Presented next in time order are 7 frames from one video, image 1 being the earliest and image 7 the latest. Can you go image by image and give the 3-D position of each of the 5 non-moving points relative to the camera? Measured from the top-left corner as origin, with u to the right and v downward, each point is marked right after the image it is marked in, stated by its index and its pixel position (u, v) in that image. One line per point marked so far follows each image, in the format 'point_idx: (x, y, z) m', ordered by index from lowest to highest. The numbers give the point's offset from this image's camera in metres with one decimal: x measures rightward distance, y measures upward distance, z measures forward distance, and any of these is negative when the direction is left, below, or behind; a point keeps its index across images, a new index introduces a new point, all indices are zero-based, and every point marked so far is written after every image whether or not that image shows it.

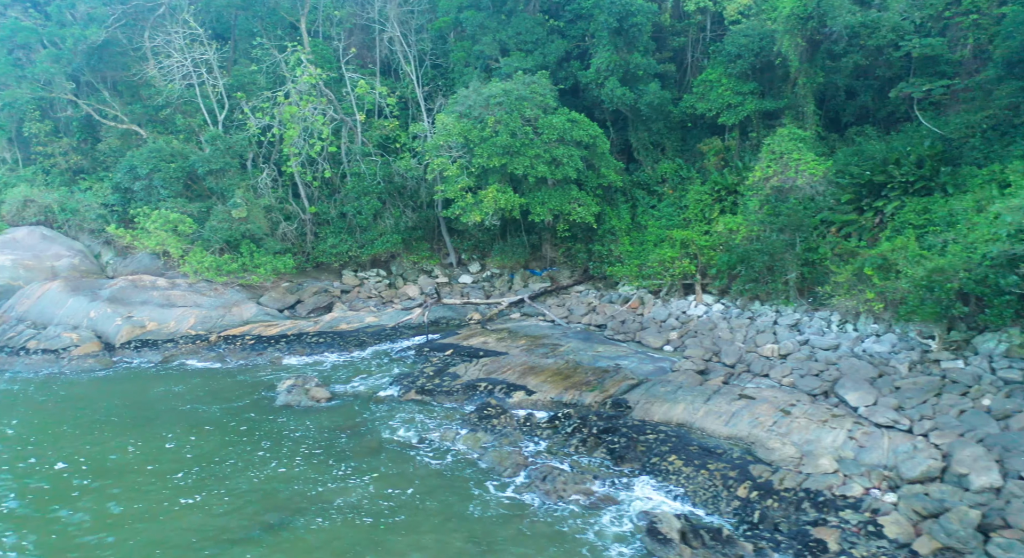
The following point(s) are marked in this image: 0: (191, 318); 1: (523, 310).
0: (-8.1, -1.0, +17.0) m
1: (+0.3, -0.9, +19.5) m
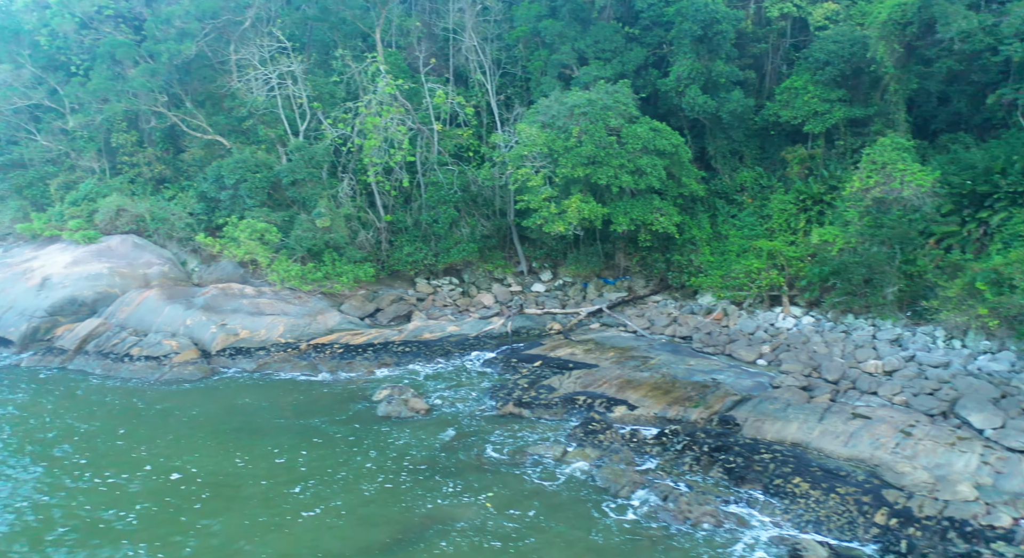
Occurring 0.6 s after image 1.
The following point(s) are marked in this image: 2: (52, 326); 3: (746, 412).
0: (-5.9, -1.2, +17.3) m
1: (+2.6, -1.2, +19.3) m
2: (-11.8, -1.2, +17.5) m
3: (+4.1, -2.3, +12.0) m
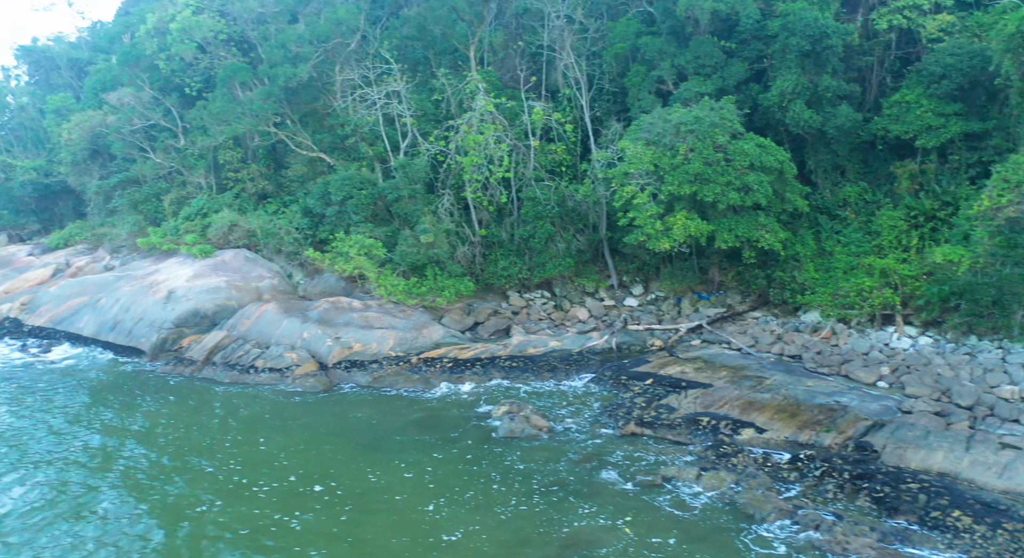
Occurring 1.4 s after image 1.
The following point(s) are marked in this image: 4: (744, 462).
0: (-3.2, -1.6, +17.8) m
1: (+5.4, -1.6, +19.2) m
2: (-9.0, -1.6, +18.5) m
3: (+6.4, -2.8, +11.8) m
4: (+4.0, -3.1, +11.7) m
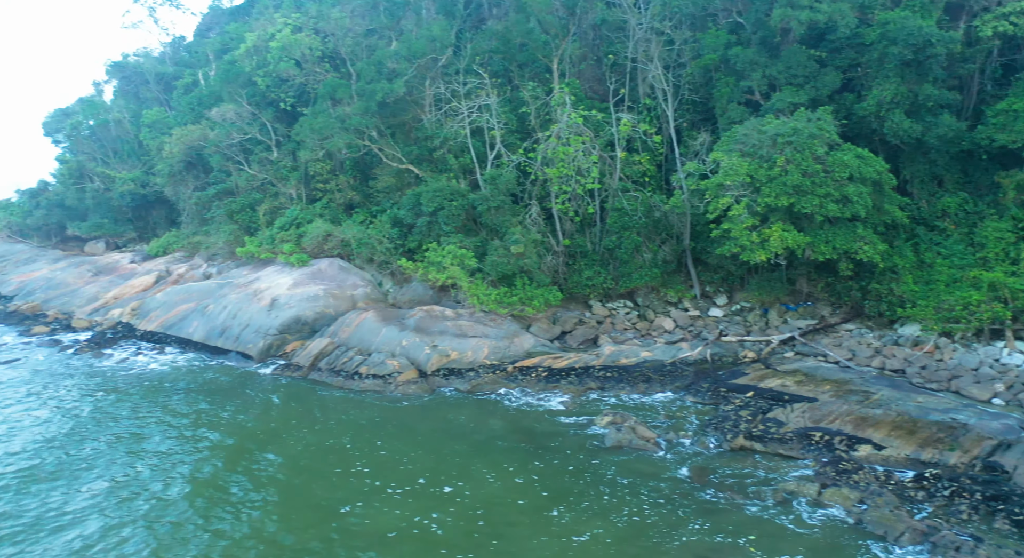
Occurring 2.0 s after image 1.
0: (-0.7, -1.8, +18.2) m
1: (+8.0, -2.0, +19.0) m
2: (-6.5, -1.8, +19.3) m
3: (+8.5, -3.0, +11.5) m
4: (+6.0, -3.4, +11.5) m
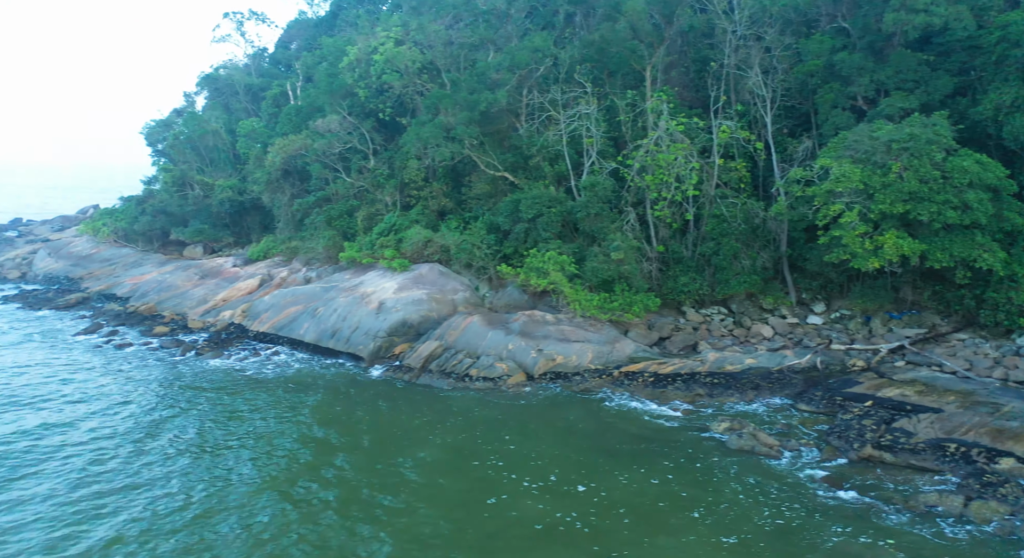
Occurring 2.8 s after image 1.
0: (+2.1, -2.0, +18.4) m
1: (+10.8, -2.2, +18.6) m
2: (-3.6, -1.9, +19.9) m
3: (+10.8, -3.2, +11.1) m
4: (+8.3, -3.5, +11.3) m
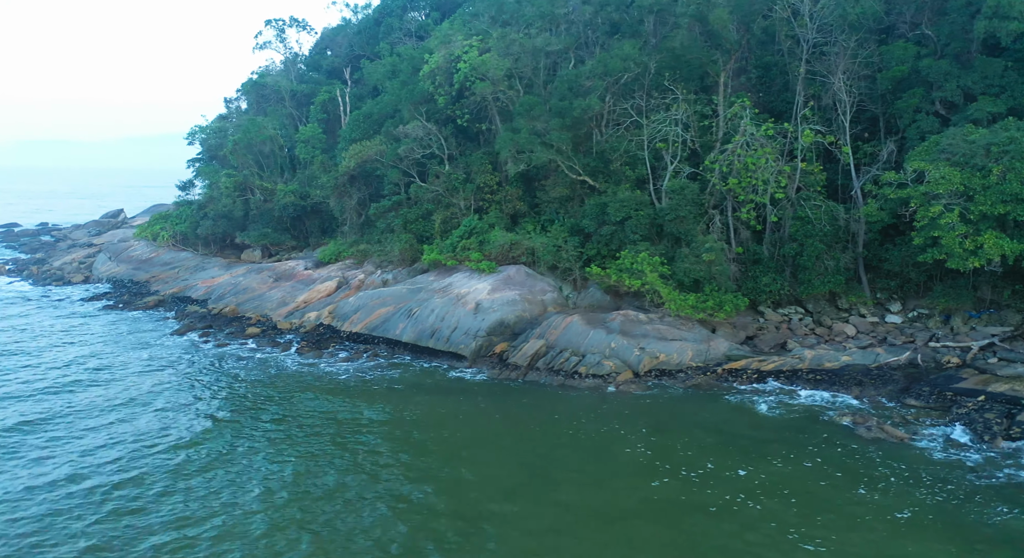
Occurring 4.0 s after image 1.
0: (+5.0, -2.0, +19.0) m
1: (+13.7, -2.2, +19.1) m
2: (-0.7, -2.0, +20.5) m
3: (+13.7, -3.1, +11.6) m
4: (+11.2, -3.5, +11.8) m
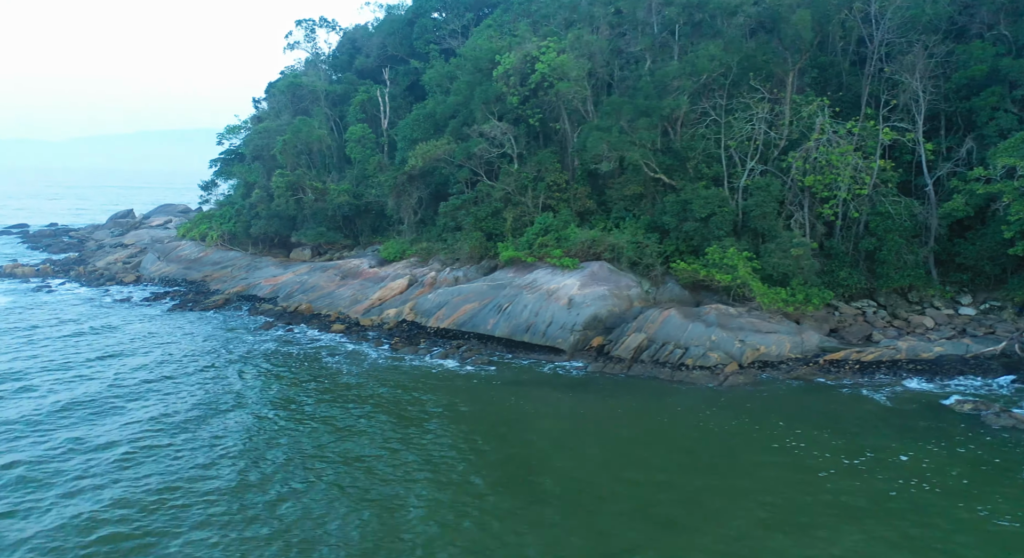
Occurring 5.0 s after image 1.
0: (+8.0, -1.8, +19.4) m
1: (+16.7, -1.9, +19.7) m
2: (+2.3, -1.8, +20.8) m
3: (+16.8, -2.9, +12.2) m
4: (+14.3, -3.3, +12.4) m
